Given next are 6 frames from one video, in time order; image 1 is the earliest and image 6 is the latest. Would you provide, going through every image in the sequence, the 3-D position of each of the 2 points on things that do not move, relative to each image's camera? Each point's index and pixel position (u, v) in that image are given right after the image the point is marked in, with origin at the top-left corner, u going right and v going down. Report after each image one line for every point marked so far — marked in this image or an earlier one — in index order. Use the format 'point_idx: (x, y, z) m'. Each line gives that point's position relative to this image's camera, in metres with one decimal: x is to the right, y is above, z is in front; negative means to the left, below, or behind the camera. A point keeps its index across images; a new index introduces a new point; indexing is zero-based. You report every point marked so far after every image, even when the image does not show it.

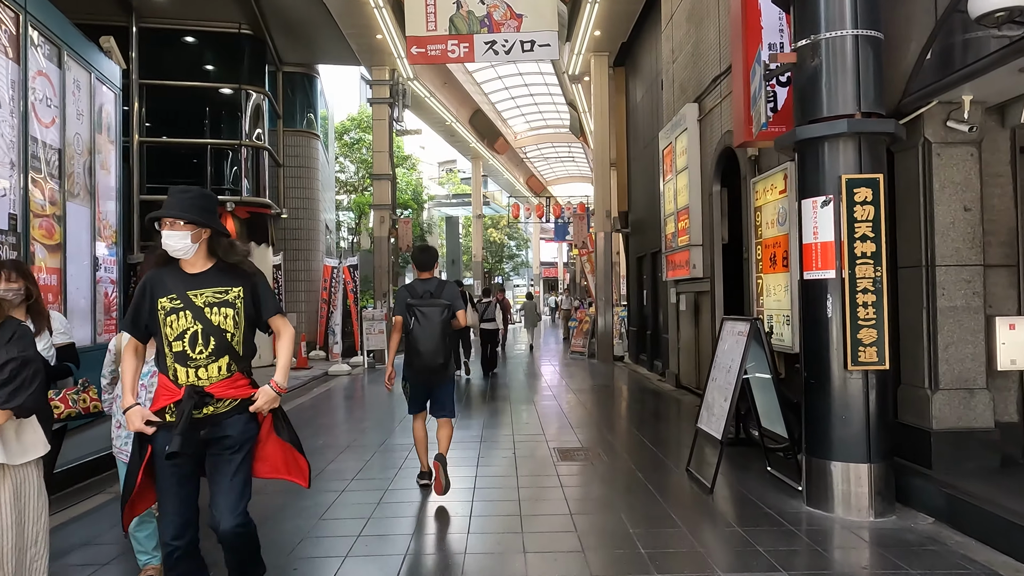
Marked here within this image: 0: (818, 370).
0: (+1.9, -0.5, +4.0) m
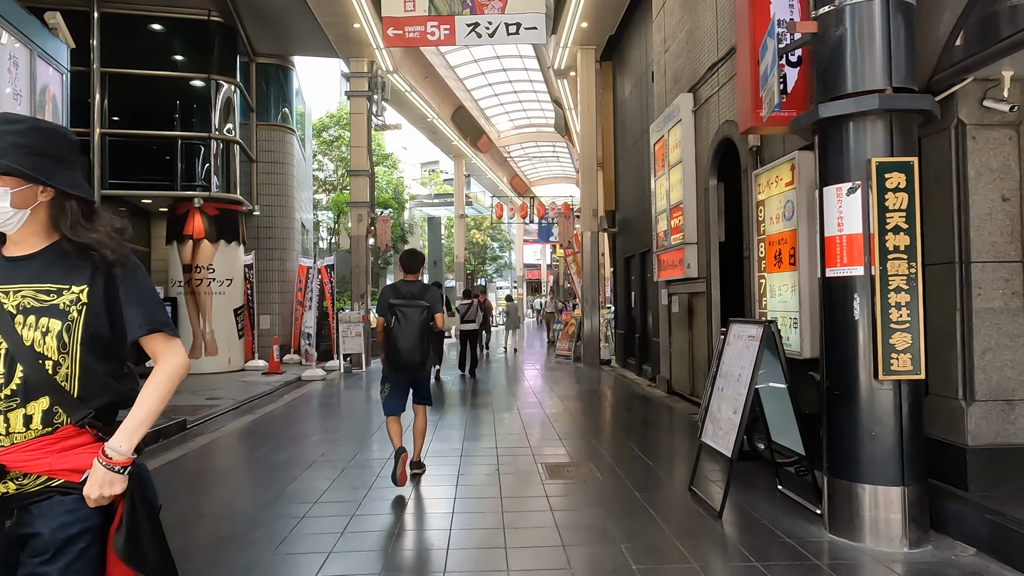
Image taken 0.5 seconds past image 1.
0: (+1.8, -0.5, +3.5) m
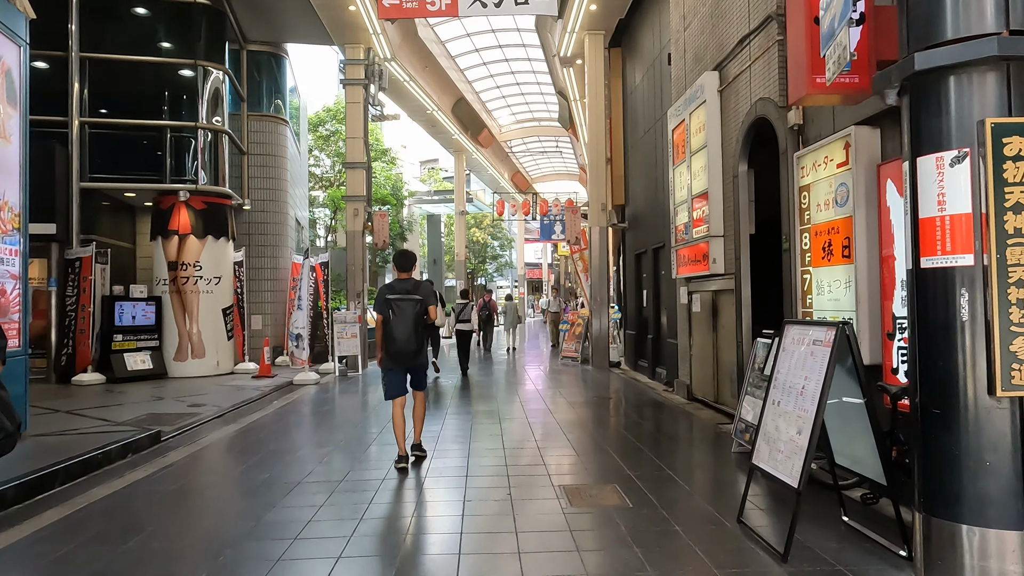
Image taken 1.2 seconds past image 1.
0: (+1.9, -0.5, +2.9) m
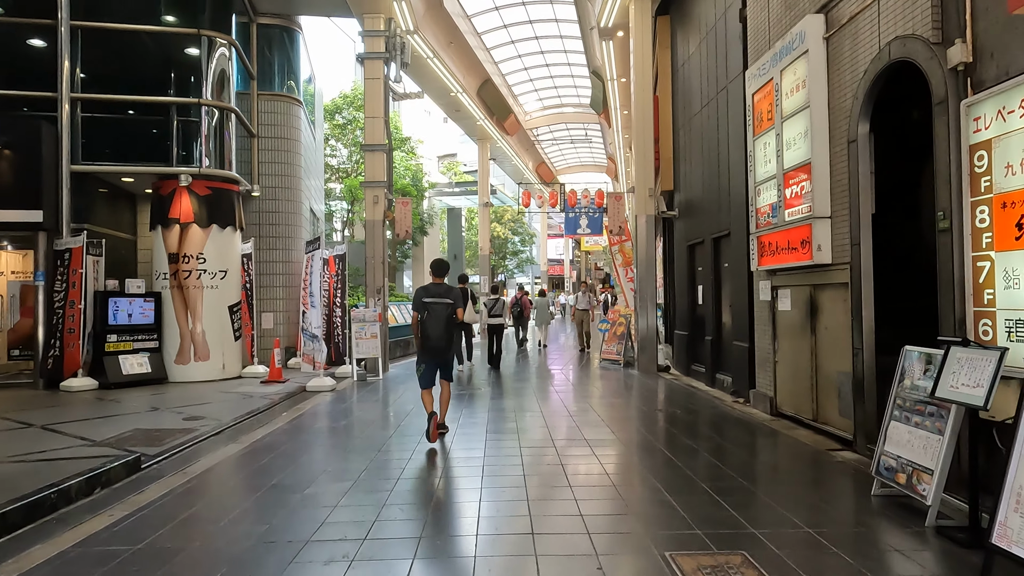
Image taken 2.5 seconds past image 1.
0: (+2.3, -0.4, +1.5) m
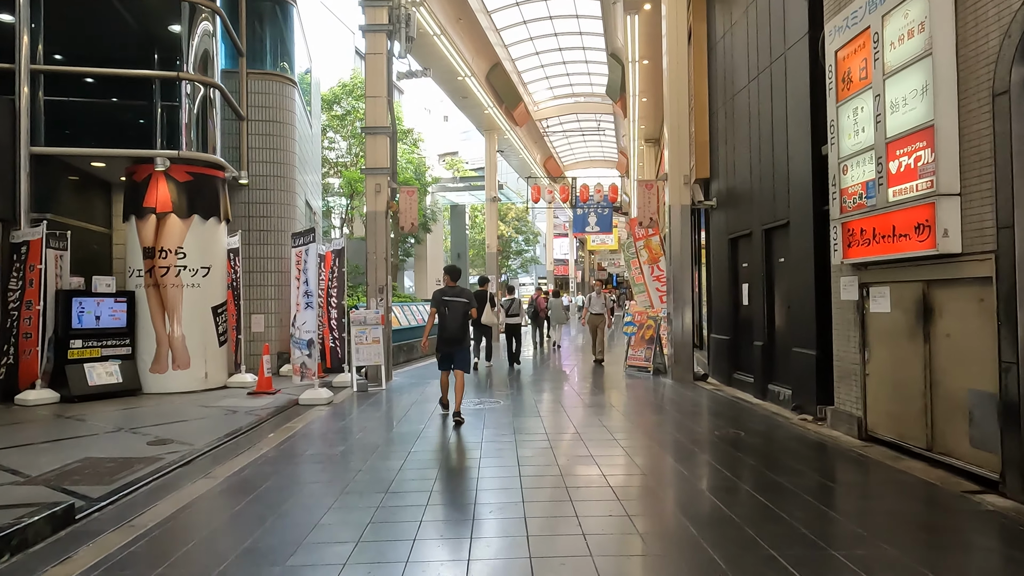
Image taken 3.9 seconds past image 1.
0: (+2.6, -0.4, +0.3) m
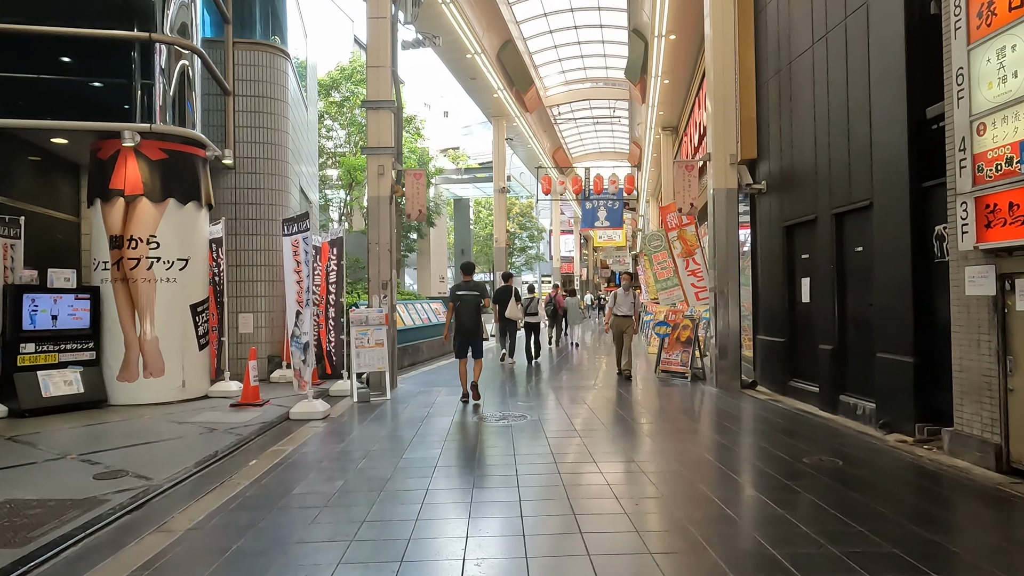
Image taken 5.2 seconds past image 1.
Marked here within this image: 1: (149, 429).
0: (+2.9, -0.4, -0.9) m
1: (-3.7, -1.4, +6.6) m
